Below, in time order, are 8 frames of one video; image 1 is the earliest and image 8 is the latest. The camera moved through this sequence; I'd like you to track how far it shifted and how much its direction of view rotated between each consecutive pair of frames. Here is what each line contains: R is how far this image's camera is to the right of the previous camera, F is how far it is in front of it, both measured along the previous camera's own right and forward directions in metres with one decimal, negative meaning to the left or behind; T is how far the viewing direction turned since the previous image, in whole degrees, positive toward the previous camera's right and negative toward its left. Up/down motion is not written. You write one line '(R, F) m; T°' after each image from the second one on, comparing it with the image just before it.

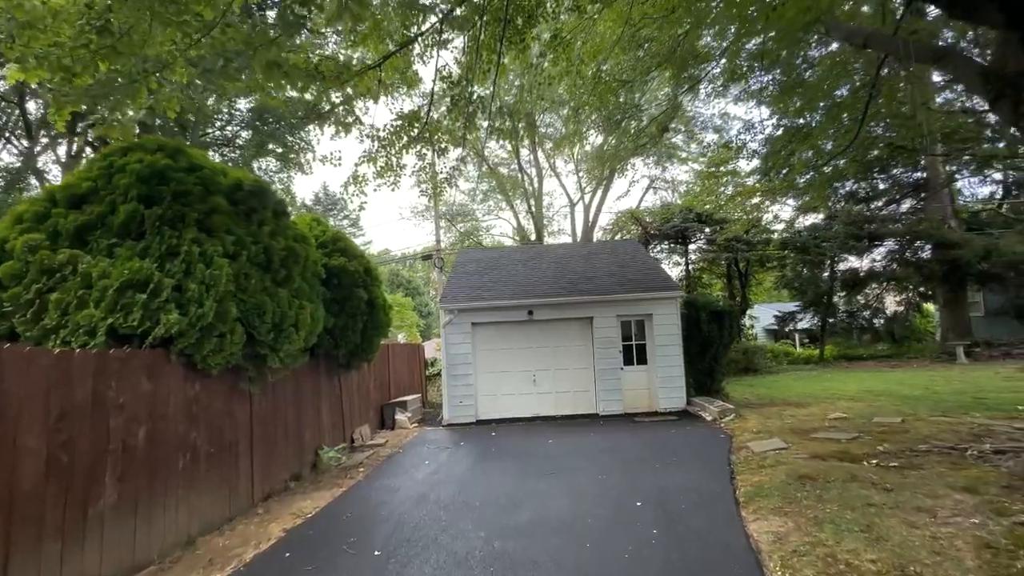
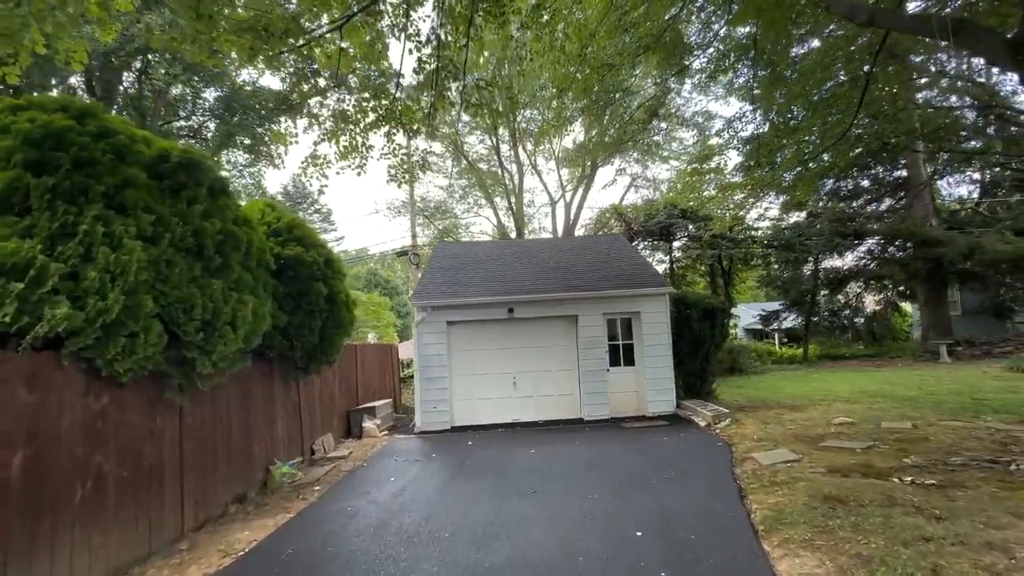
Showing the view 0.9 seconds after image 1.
(0.0, +0.8) m; +2°
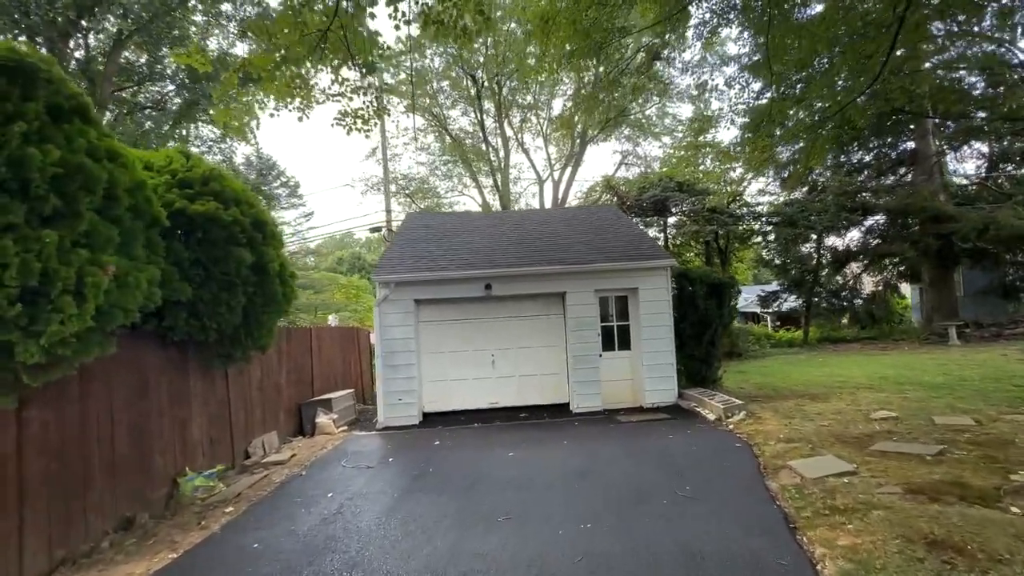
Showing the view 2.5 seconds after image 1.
(+0.2, +1.3) m; +1°
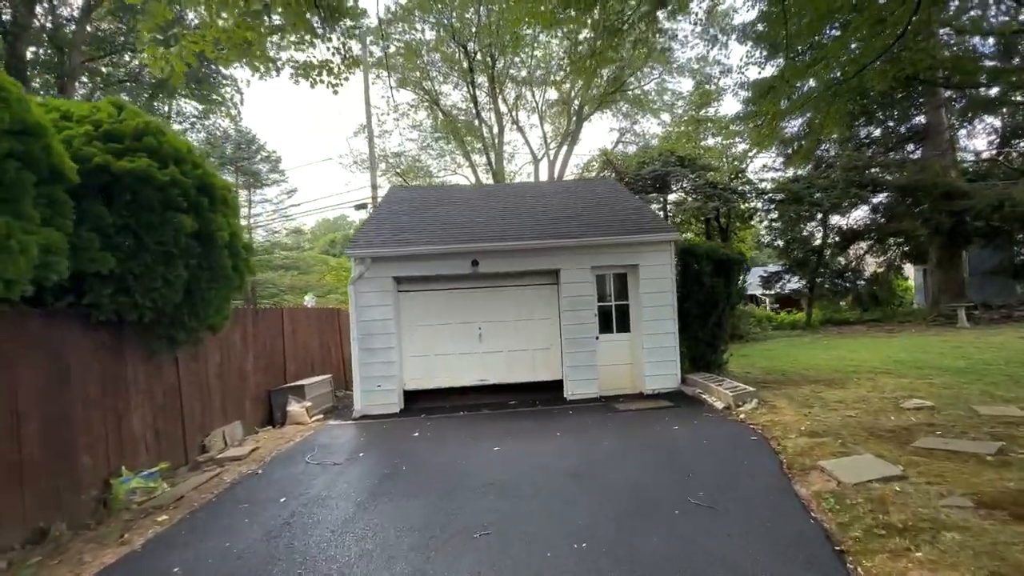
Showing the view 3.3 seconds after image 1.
(+0.1, +0.7) m; 0°
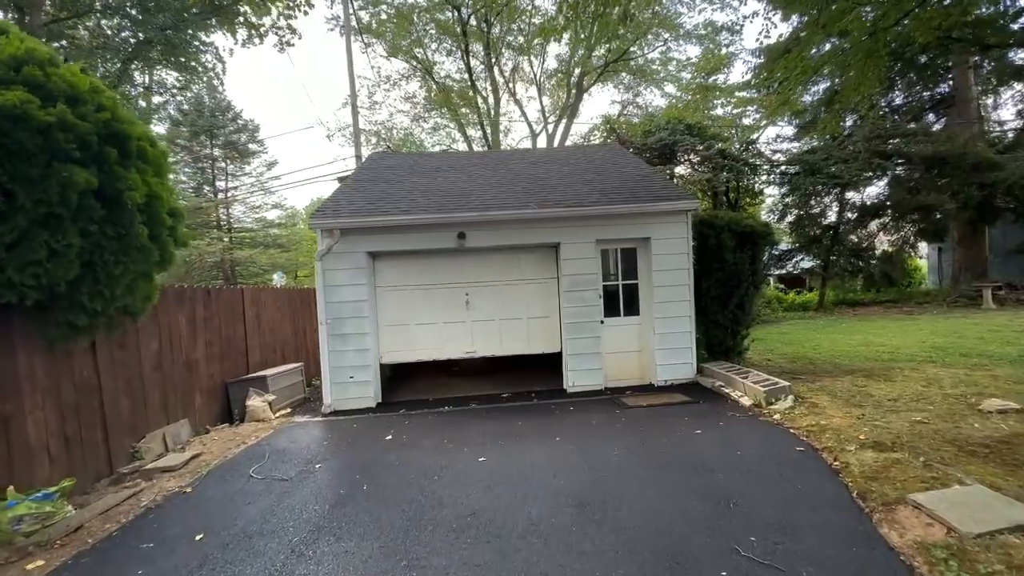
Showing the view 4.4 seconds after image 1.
(+0.1, +1.0) m; 0°
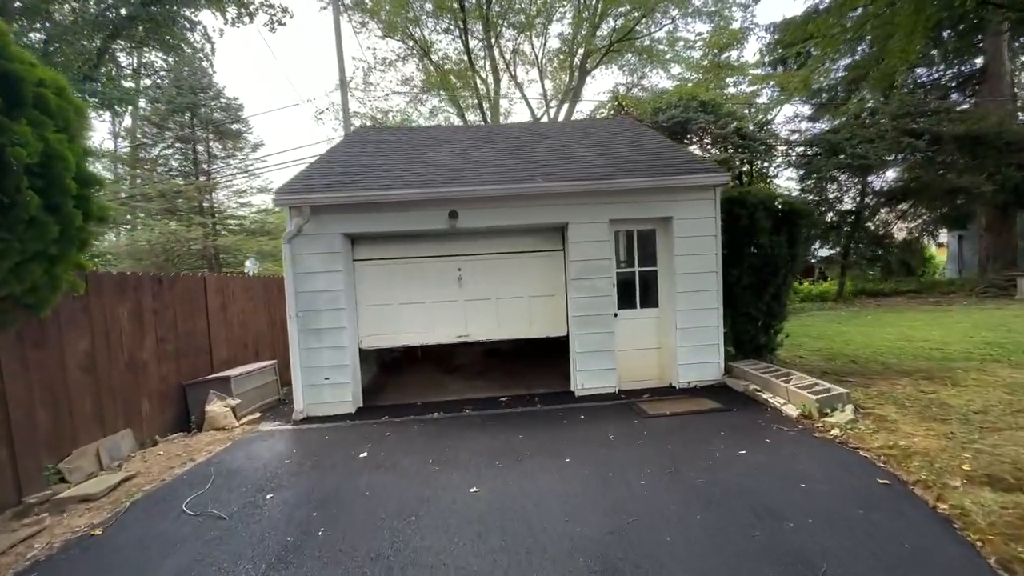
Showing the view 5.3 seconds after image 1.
(0.0, +0.9) m; 0°
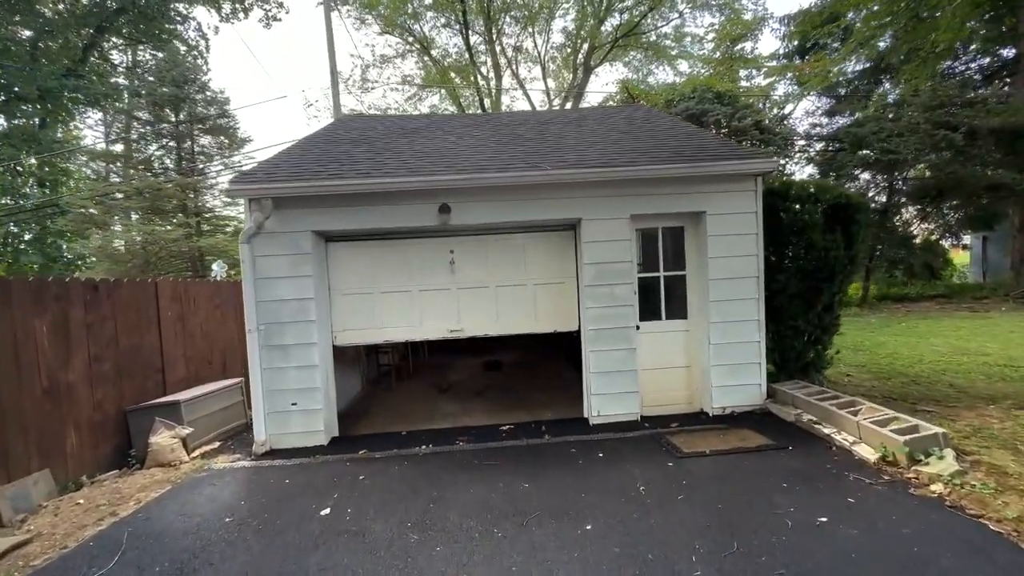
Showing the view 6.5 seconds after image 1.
(0.0, +0.9) m; 0°
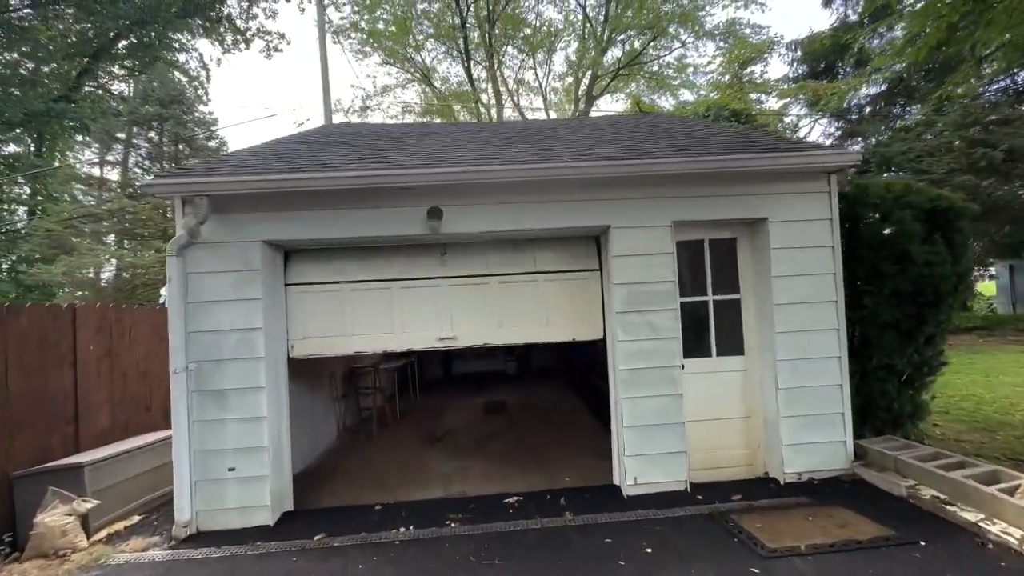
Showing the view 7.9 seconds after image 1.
(-0.1, +1.1) m; 0°
